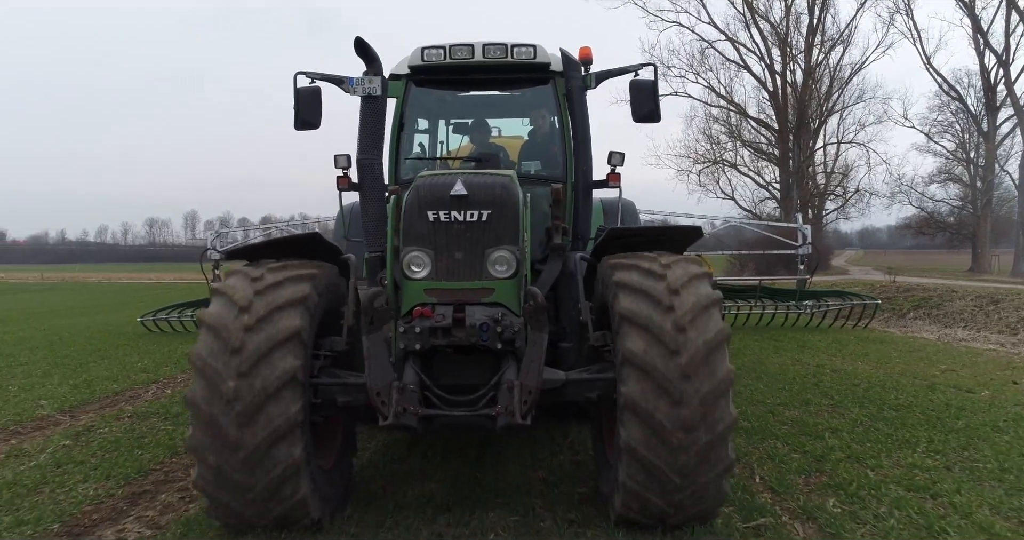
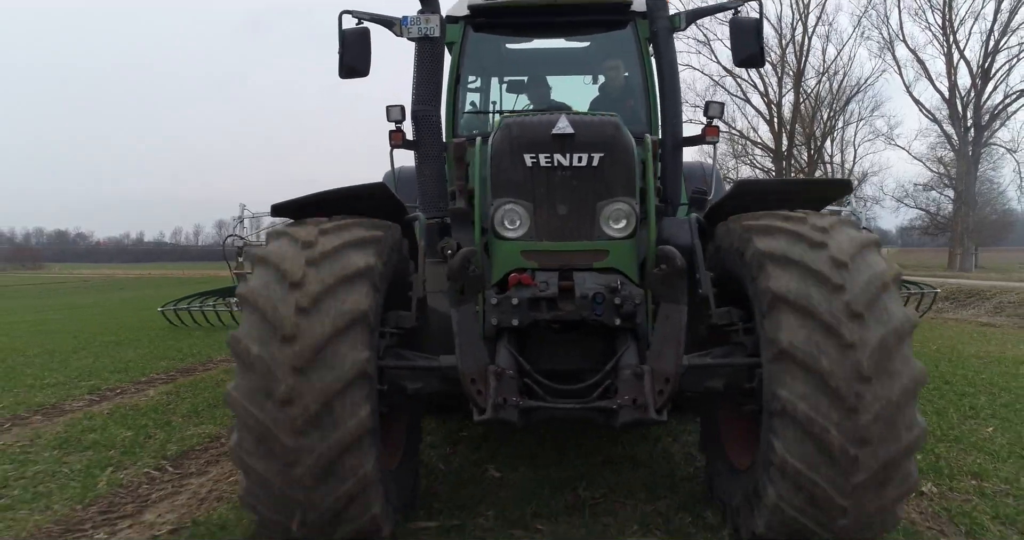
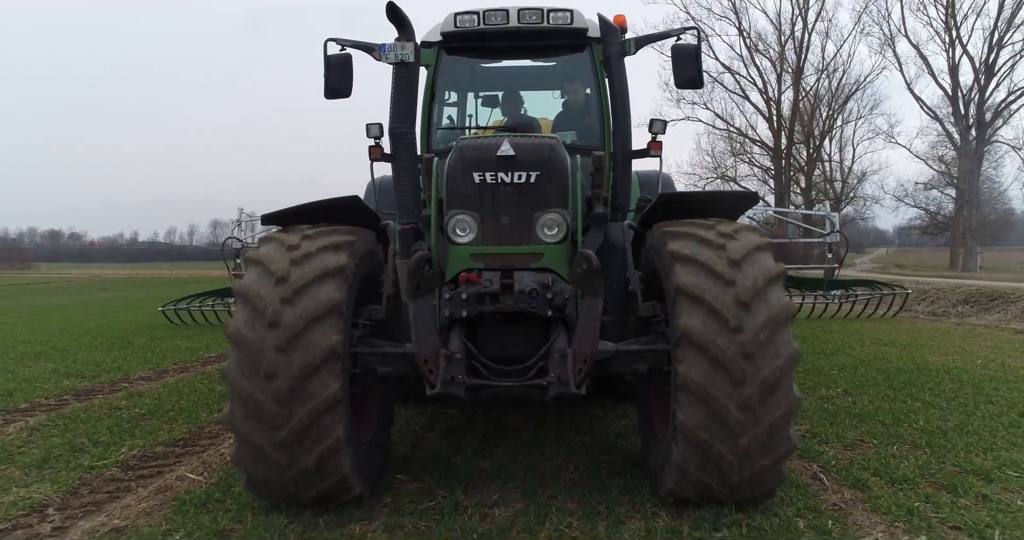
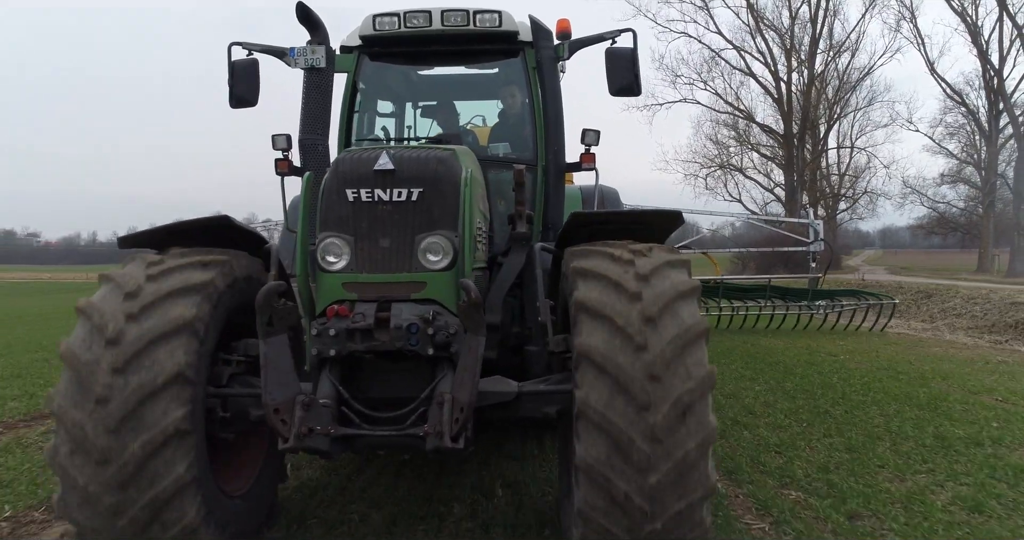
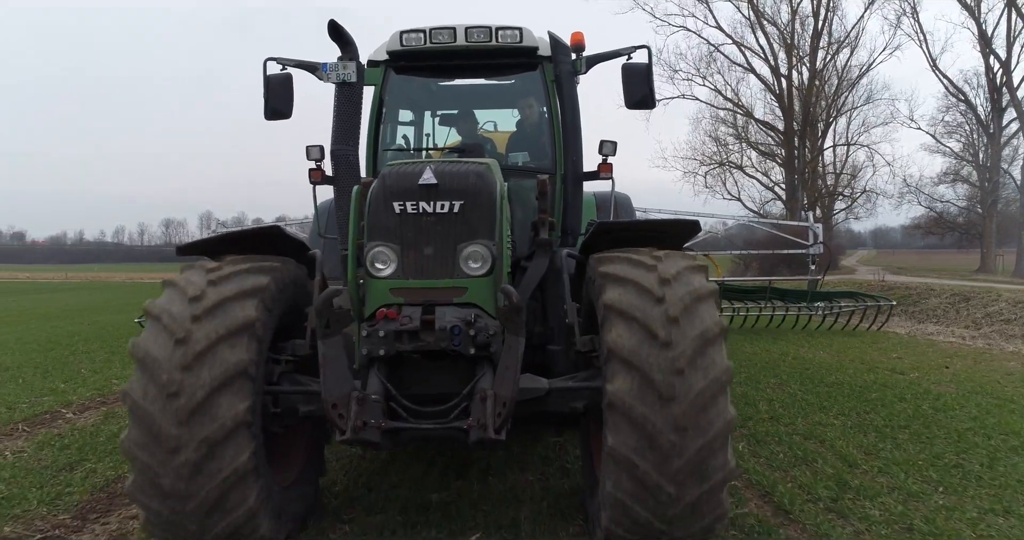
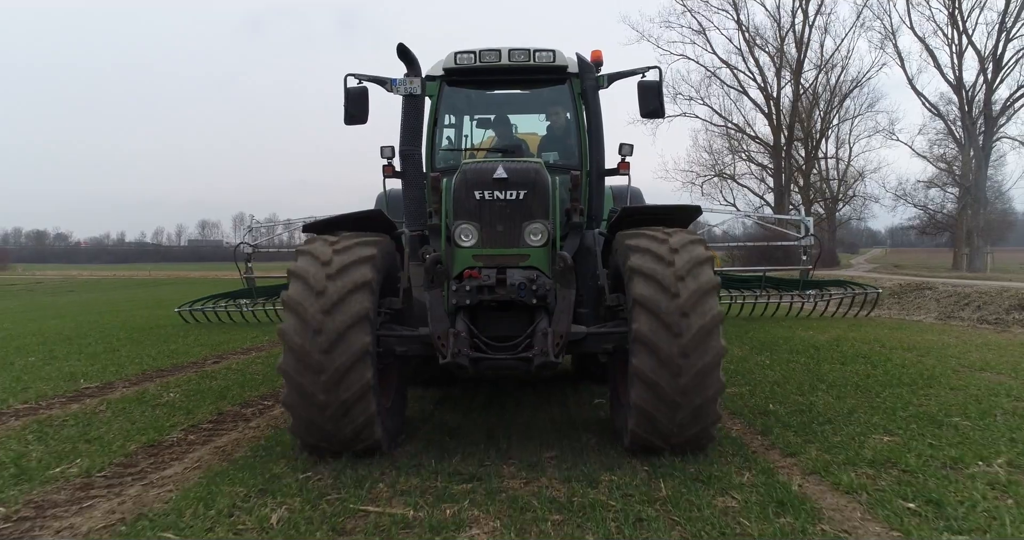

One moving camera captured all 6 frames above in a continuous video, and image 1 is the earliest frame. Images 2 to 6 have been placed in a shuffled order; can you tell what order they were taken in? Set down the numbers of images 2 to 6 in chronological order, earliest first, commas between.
5, 4, 6, 3, 2
